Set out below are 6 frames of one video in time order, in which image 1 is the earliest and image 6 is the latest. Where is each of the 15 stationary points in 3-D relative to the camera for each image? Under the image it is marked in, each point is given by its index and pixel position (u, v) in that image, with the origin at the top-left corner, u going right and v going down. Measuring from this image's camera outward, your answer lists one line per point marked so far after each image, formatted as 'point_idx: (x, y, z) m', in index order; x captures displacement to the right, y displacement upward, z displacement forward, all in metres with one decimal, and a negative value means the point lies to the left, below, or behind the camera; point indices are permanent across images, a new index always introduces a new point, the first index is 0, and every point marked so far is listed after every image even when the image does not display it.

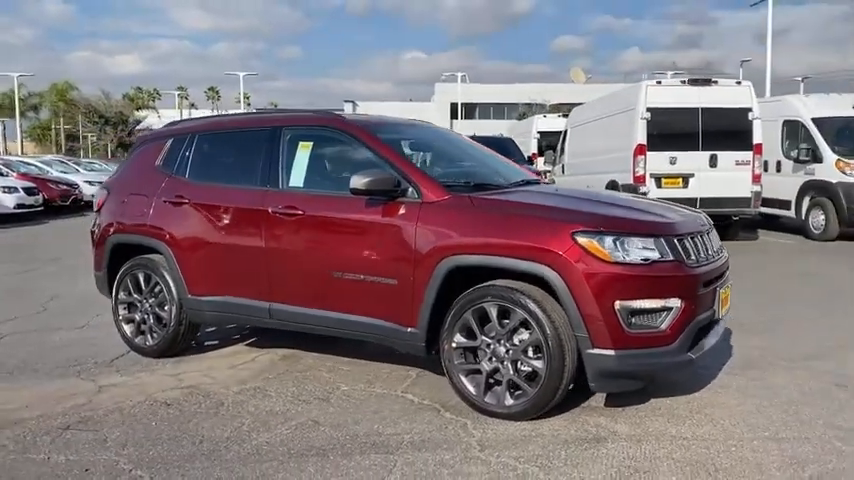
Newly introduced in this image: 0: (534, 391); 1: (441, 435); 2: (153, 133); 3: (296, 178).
0: (+0.6, -0.8, +4.1) m
1: (+0.1, -1.0, +4.0) m
2: (-2.2, +0.8, +6.0) m
3: (-0.8, +0.4, +5.0) m
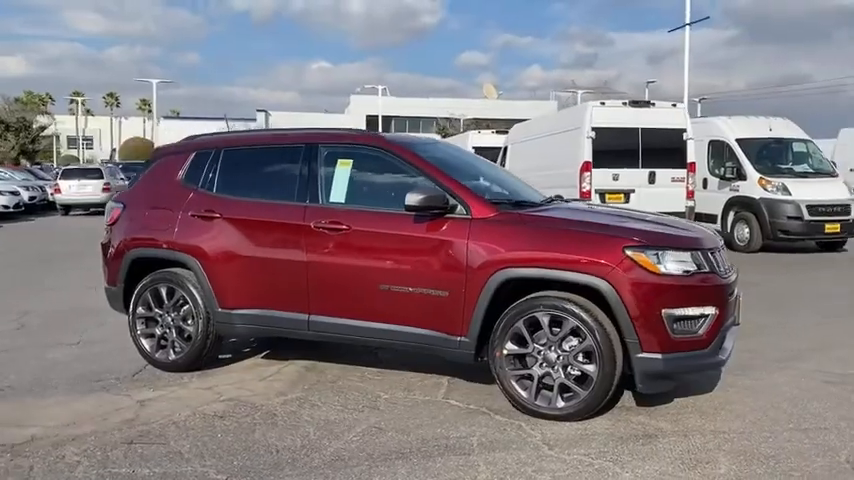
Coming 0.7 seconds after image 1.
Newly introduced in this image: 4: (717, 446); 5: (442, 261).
0: (+0.9, -0.9, +4.4) m
1: (+0.5, -1.1, +4.3) m
2: (-2.0, +0.7, +6.0) m
3: (-0.6, +0.3, +5.2) m
4: (+1.6, -1.1, +4.1) m
5: (+0.1, -0.1, +4.8) m
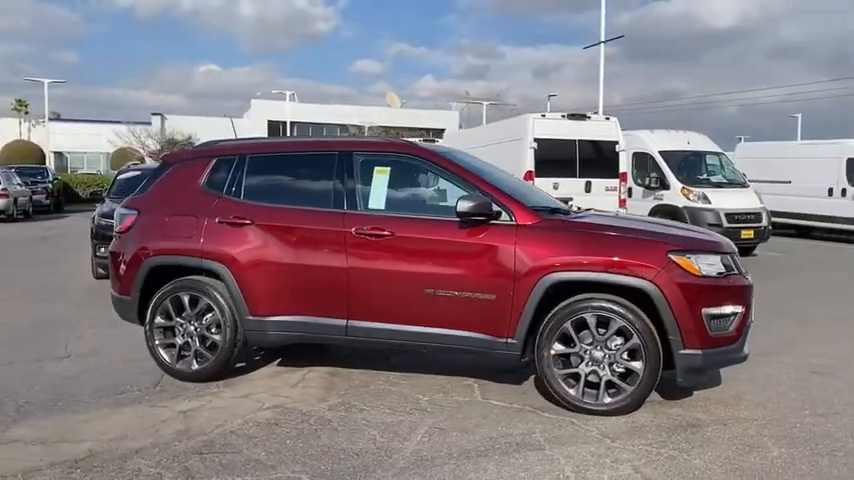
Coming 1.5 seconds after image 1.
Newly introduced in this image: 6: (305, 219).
0: (+1.3, -0.9, +4.7) m
1: (+0.8, -1.1, +4.5) m
2: (-1.9, +0.7, +5.8) m
3: (-0.3, +0.3, +5.3) m
4: (+2.0, -1.1, +4.5) m
5: (+0.4, -0.2, +4.9) m
6: (-0.9, +0.1, +5.3) m
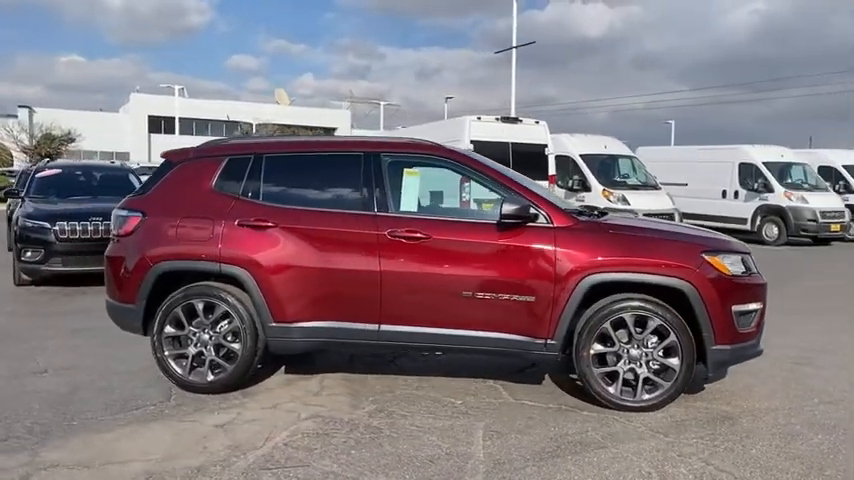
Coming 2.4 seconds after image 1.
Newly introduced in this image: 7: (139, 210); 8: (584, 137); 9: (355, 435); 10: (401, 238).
0: (+1.6, -0.9, +4.9) m
1: (+1.2, -1.2, +4.6) m
2: (-1.7, +0.6, +5.5) m
3: (-0.1, +0.3, +5.2) m
4: (+2.3, -1.2, +4.8) m
5: (+0.7, -0.2, +5.0) m
6: (-0.6, +0.1, +5.1) m
7: (-2.1, +0.2, +5.4) m
8: (+3.7, +2.4, +17.5) m
9: (-0.4, -1.2, +4.5) m
10: (-0.2, 0.0, +5.1) m
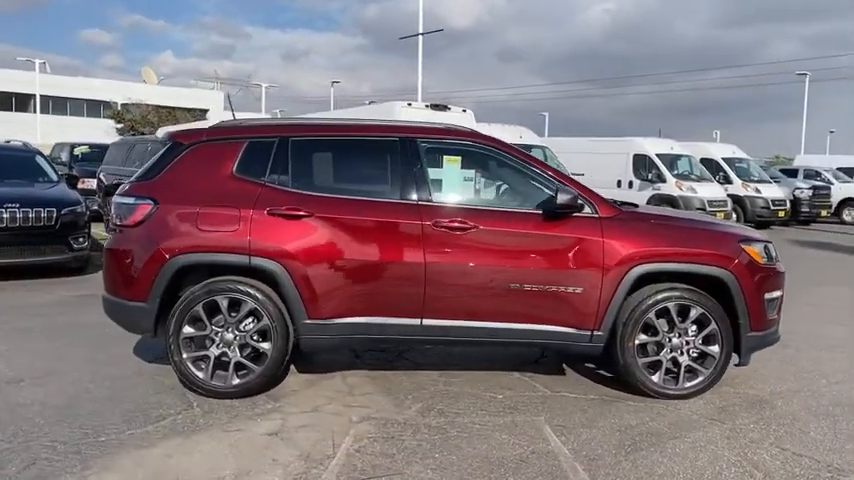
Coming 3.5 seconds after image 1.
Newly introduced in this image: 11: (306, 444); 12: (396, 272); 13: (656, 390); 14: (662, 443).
0: (+1.9, -0.9, +5.0) m
1: (+1.5, -1.1, +4.7) m
2: (-1.5, +0.7, +5.0) m
3: (+0.1, +0.3, +5.0) m
4: (+2.6, -1.1, +5.0) m
5: (+1.0, -0.1, +4.9) m
6: (-0.3, +0.2, +4.8) m
7: (-1.8, +0.3, +4.8) m
8: (+1.7, +2.7, +17.7) m
9: (0.0, -1.1, +4.3) m
10: (+0.1, +0.1, +4.9) m
11: (-0.7, -1.1, +4.1) m
12: (-0.2, -0.2, +4.8) m
13: (+1.5, -1.0, +5.0) m
14: (+1.3, -1.1, +4.2) m
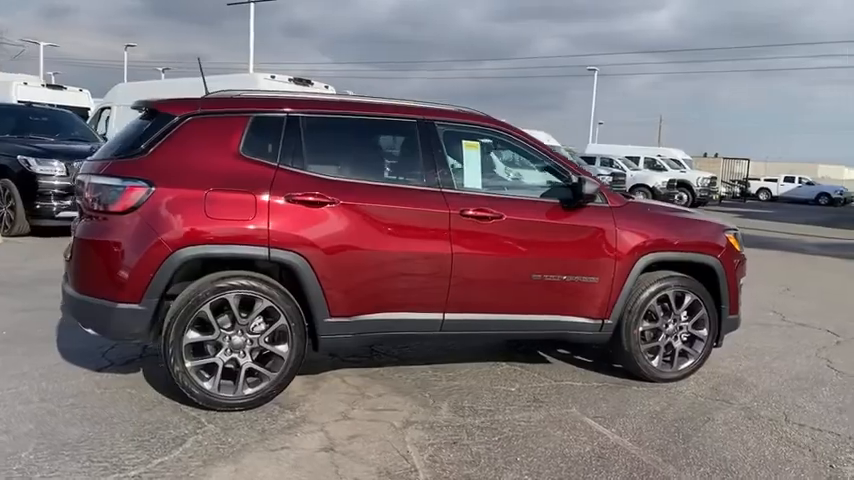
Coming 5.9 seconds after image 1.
0: (+1.9, -0.8, +5.3) m
1: (+1.6, -1.0, +4.9) m
2: (-1.3, +0.8, +4.3) m
3: (+0.3, +0.4, +4.7) m
4: (+2.6, -1.0, +5.5) m
5: (+1.1, -0.1, +4.9) m
6: (-0.2, +0.3, +4.4) m
7: (-1.5, +0.3, +4.0) m
8: (-1.8, +3.1, +17.3) m
9: (+0.3, -1.1, +4.0) m
10: (+0.3, +0.1, +4.6) m
11: (-0.3, -1.1, +3.7) m
12: (0.0, -0.2, +4.5) m
13: (+1.6, -0.9, +5.2) m
14: (+1.6, -1.1, +4.3) m
